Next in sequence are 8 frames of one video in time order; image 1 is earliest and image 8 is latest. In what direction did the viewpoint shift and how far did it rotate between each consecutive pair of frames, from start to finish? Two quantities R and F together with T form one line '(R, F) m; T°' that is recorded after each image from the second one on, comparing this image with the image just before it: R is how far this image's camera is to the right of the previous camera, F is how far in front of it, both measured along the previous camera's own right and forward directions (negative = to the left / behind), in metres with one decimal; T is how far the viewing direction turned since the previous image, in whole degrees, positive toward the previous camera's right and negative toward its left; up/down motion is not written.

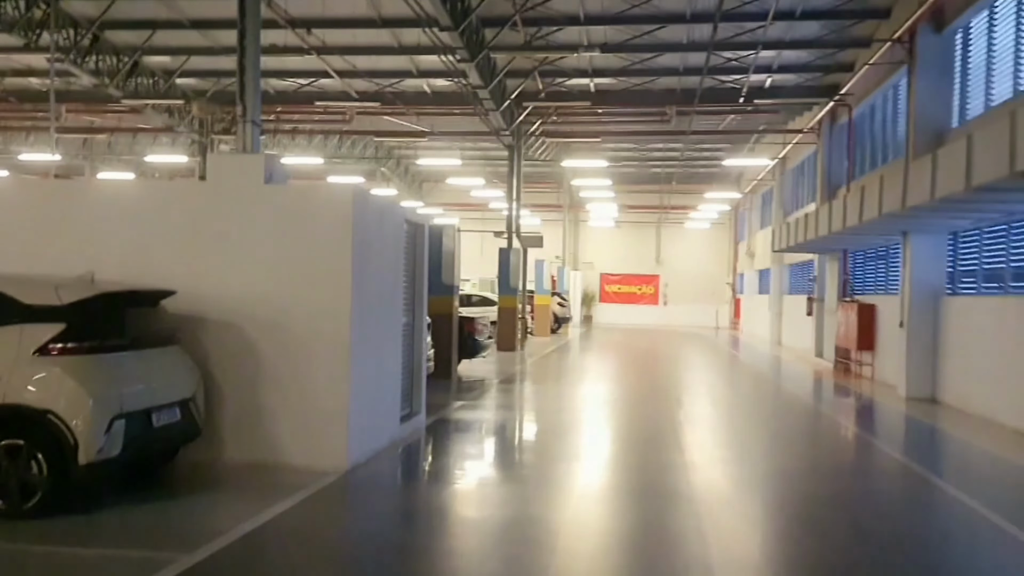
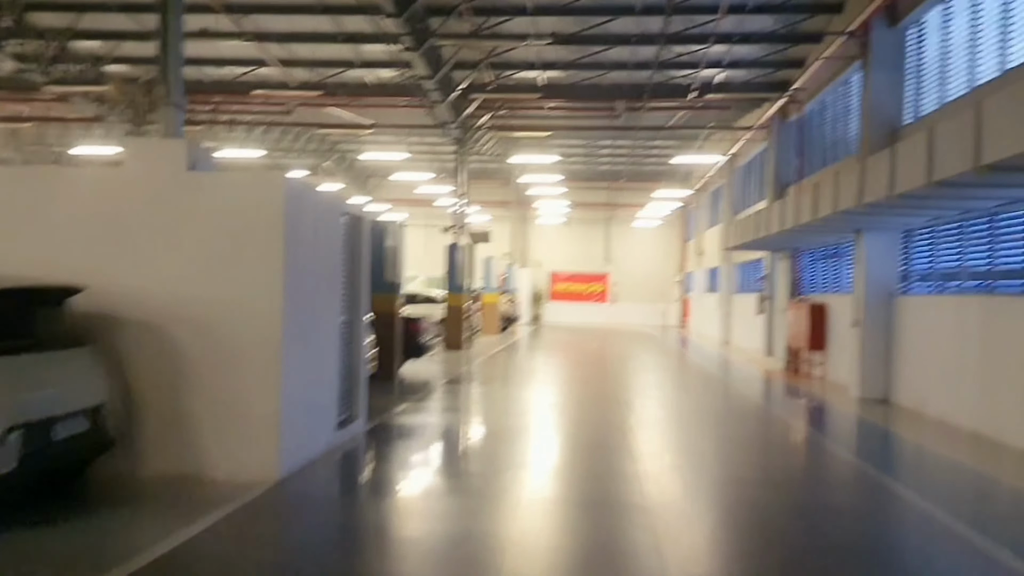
(0.0, +0.5) m; +3°
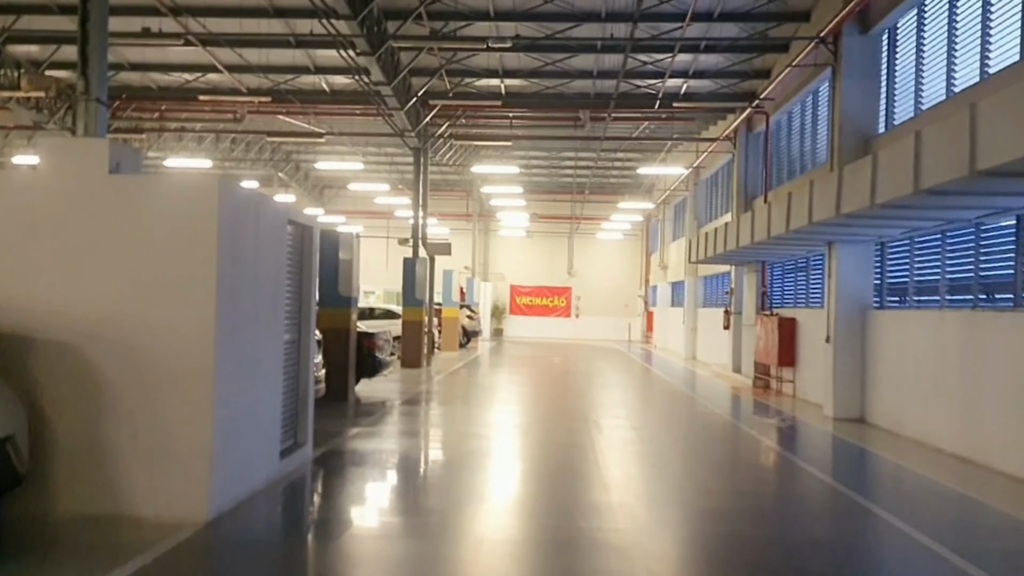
(0.0, +0.6) m; +2°
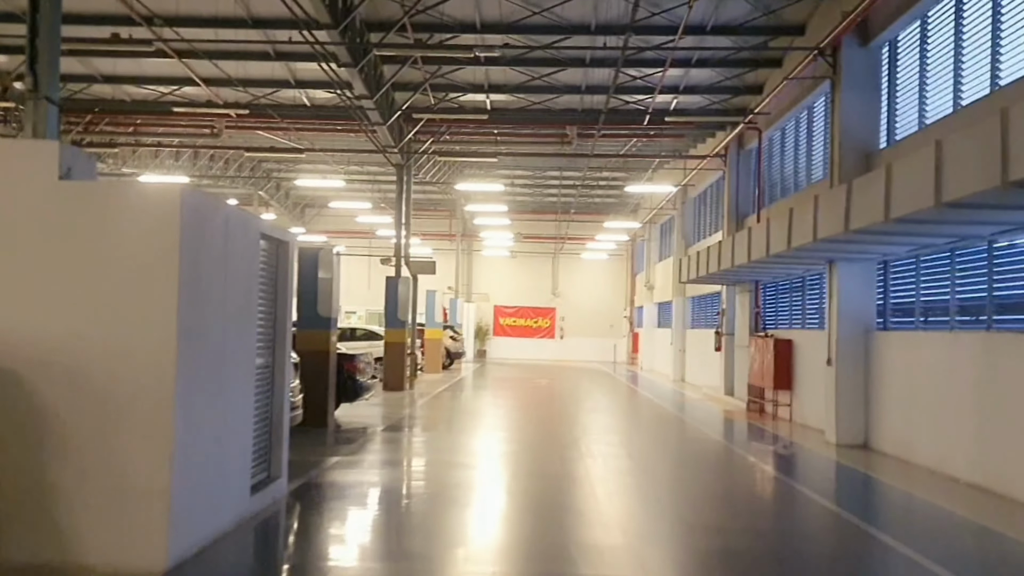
(-0.1, +0.6) m; +1°
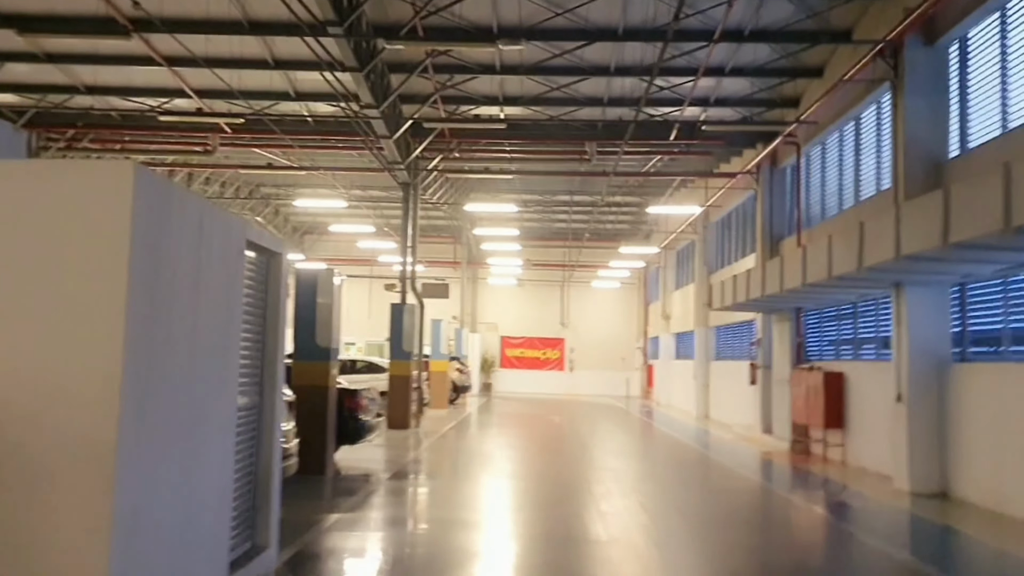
(-0.3, +1.4) m; 0°
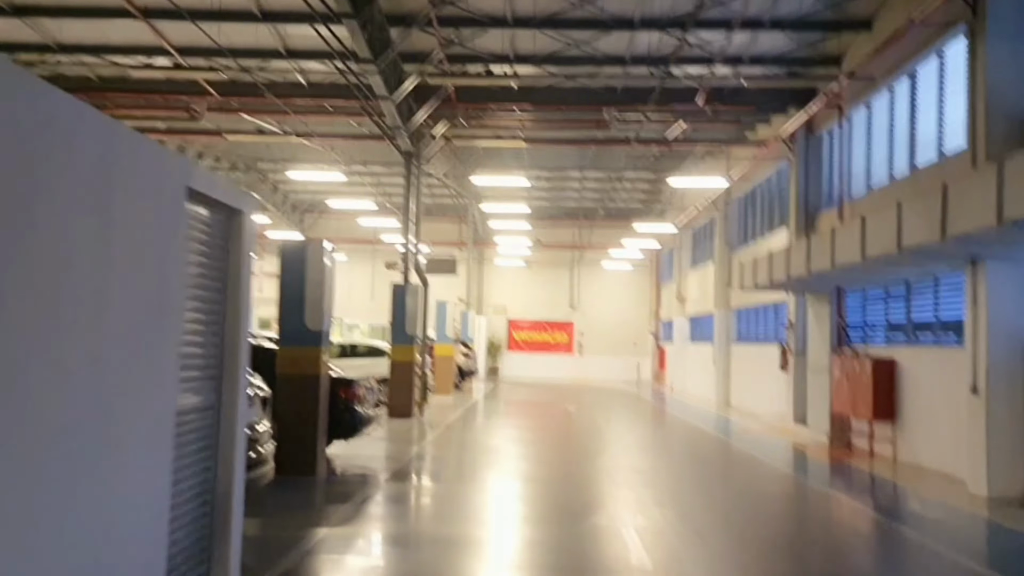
(-0.1, +1.3) m; 0°
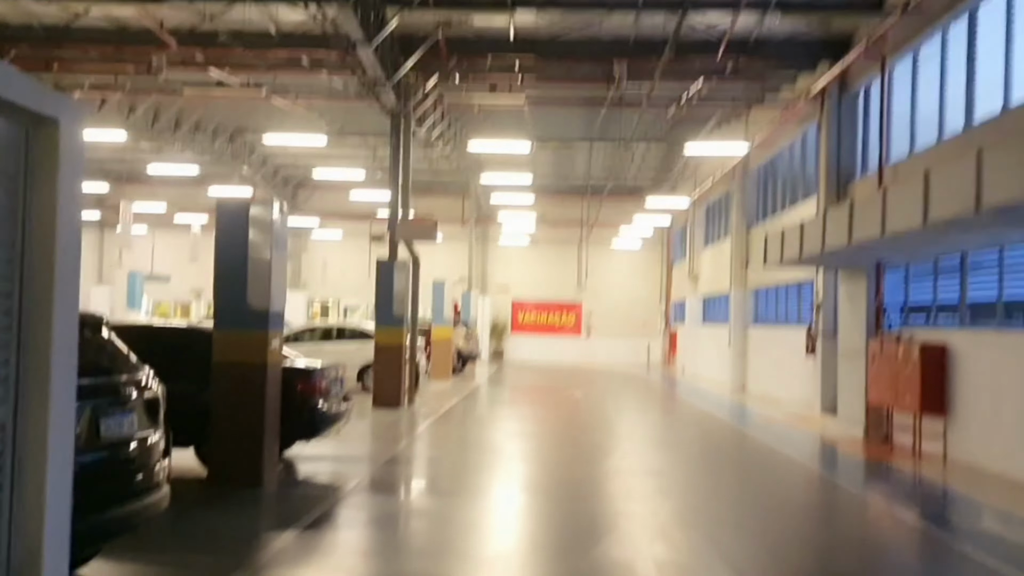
(+0.2, +1.5) m; -1°
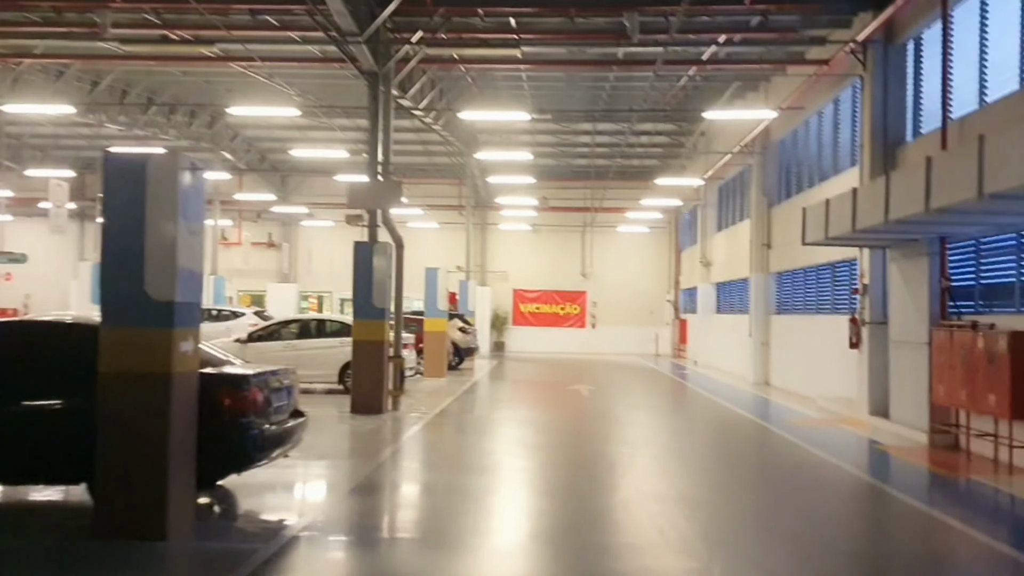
(+0.1, +1.8) m; 0°
